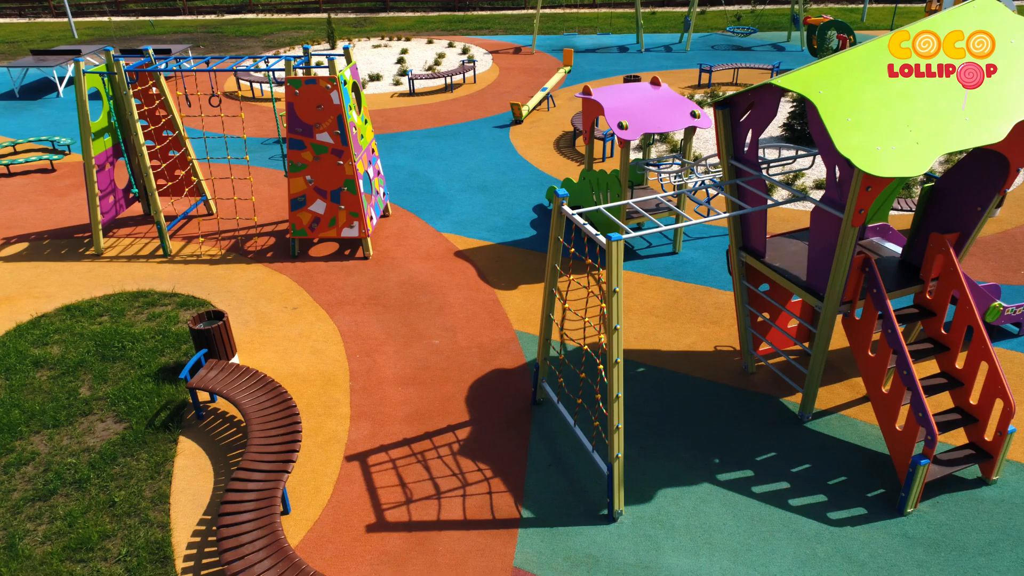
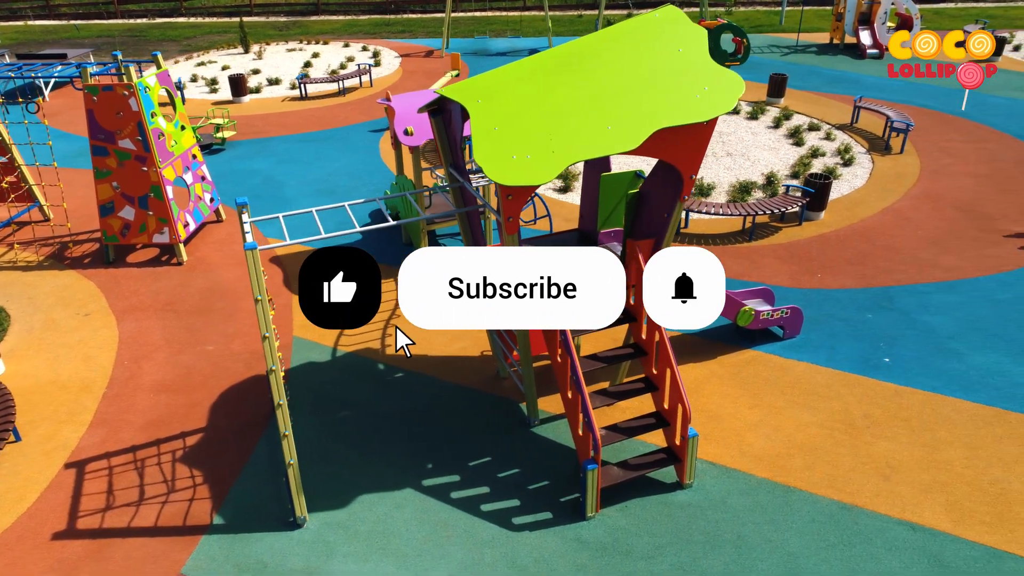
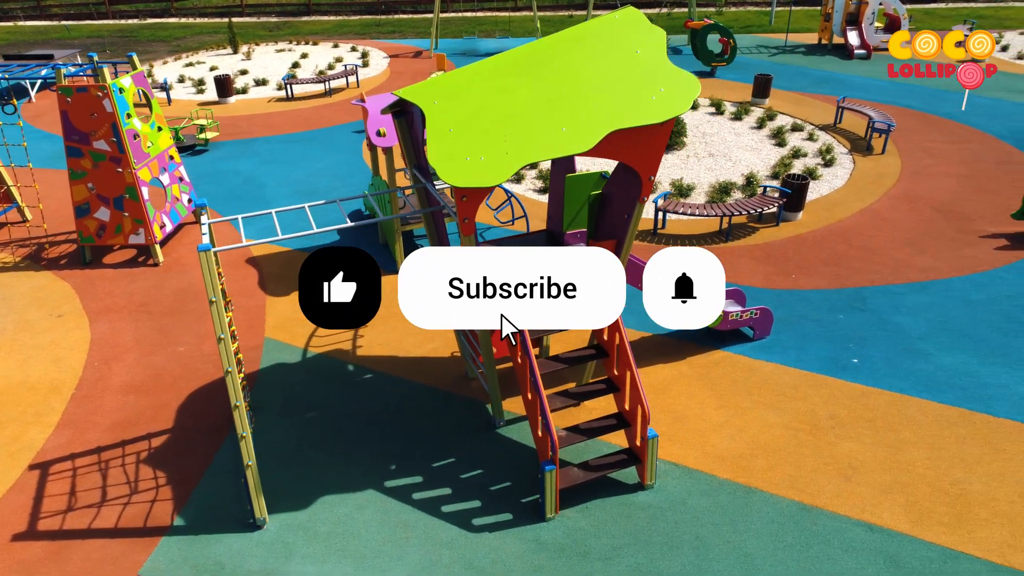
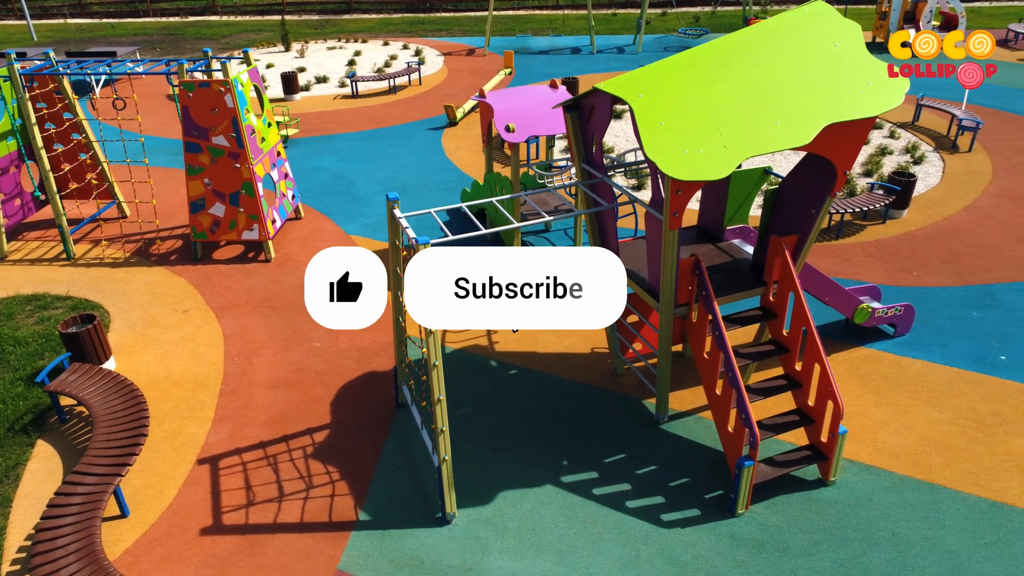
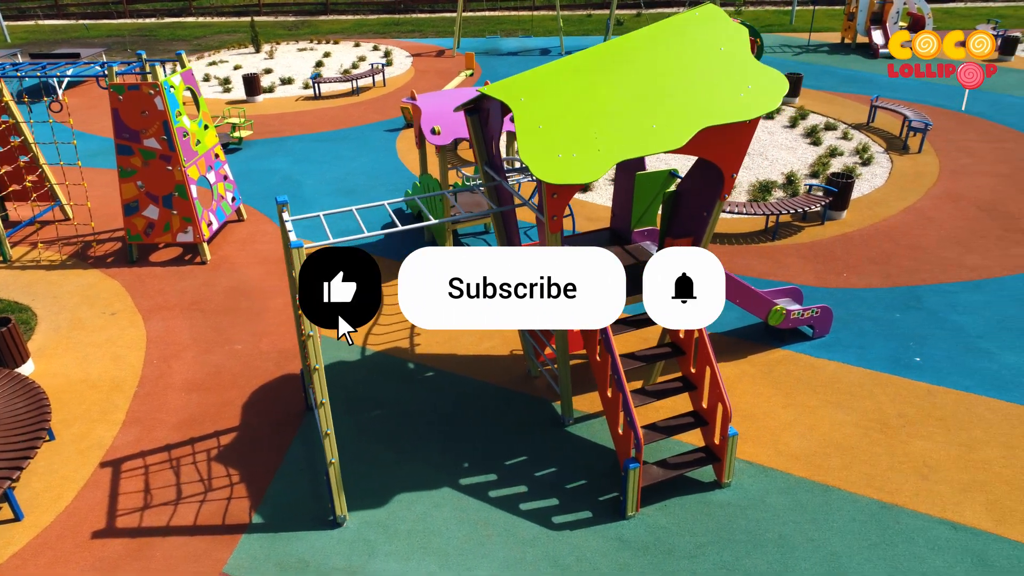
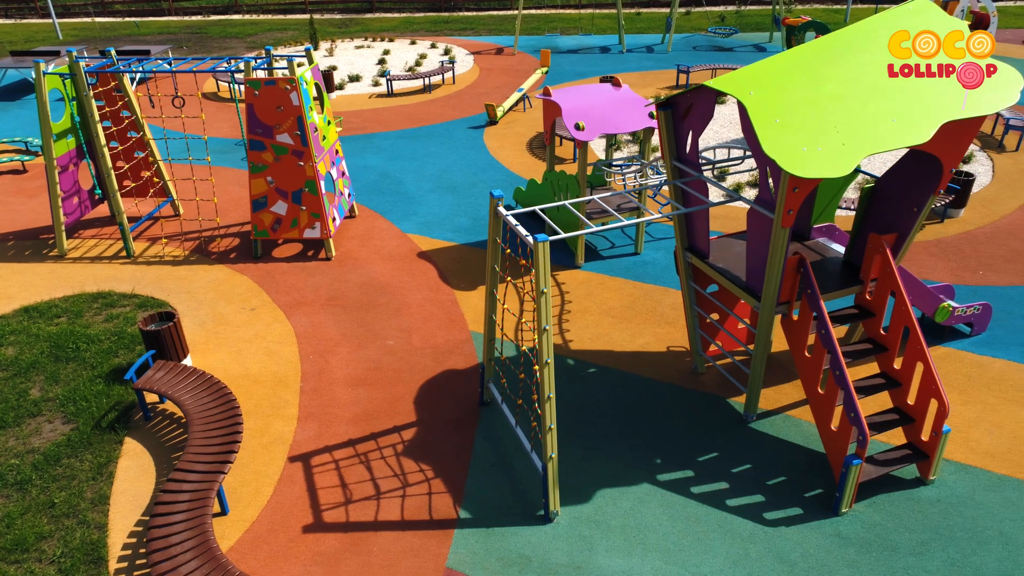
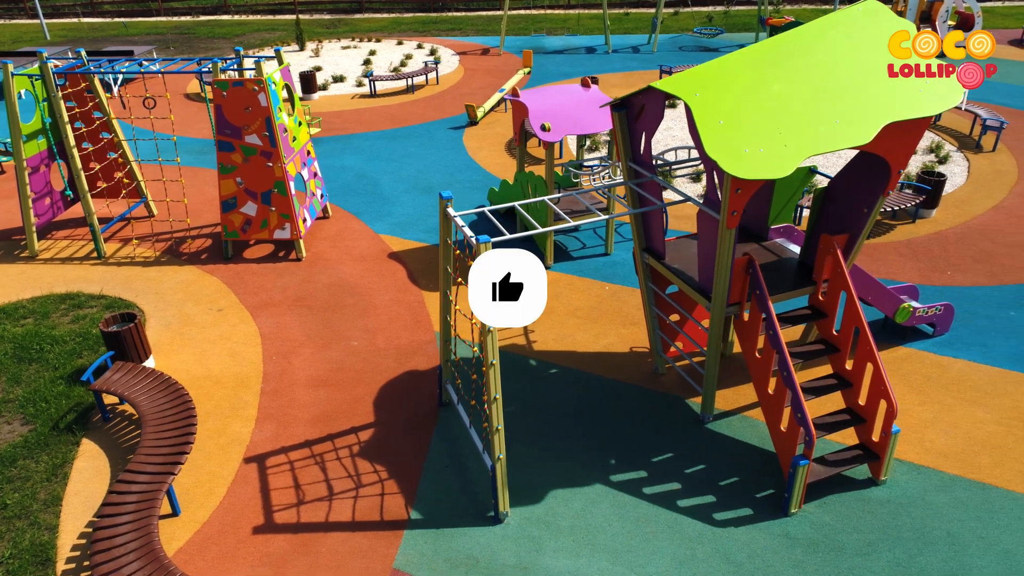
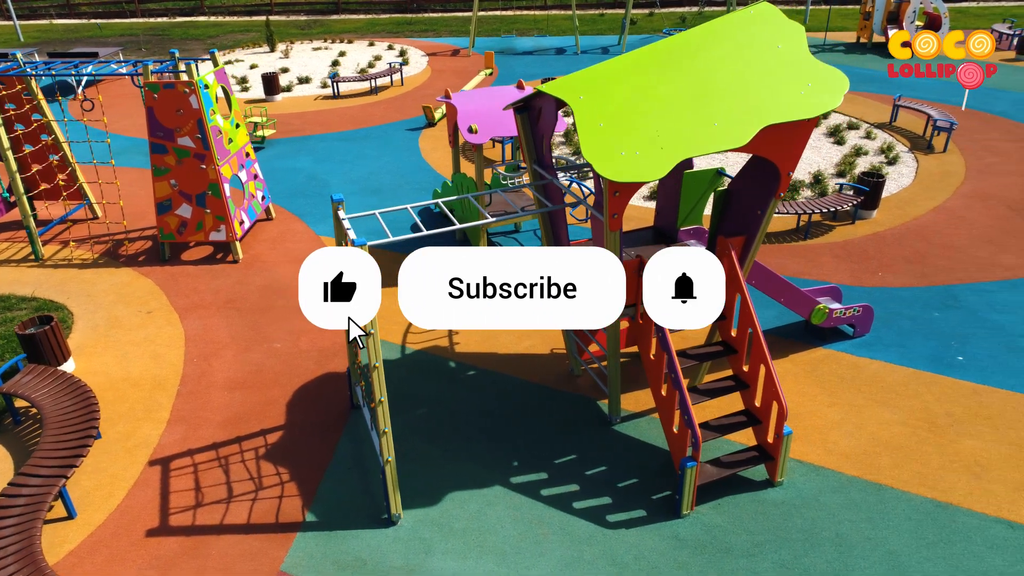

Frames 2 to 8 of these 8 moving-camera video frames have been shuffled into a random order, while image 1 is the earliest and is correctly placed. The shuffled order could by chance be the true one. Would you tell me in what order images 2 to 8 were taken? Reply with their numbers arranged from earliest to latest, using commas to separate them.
6, 7, 4, 8, 5, 2, 3
